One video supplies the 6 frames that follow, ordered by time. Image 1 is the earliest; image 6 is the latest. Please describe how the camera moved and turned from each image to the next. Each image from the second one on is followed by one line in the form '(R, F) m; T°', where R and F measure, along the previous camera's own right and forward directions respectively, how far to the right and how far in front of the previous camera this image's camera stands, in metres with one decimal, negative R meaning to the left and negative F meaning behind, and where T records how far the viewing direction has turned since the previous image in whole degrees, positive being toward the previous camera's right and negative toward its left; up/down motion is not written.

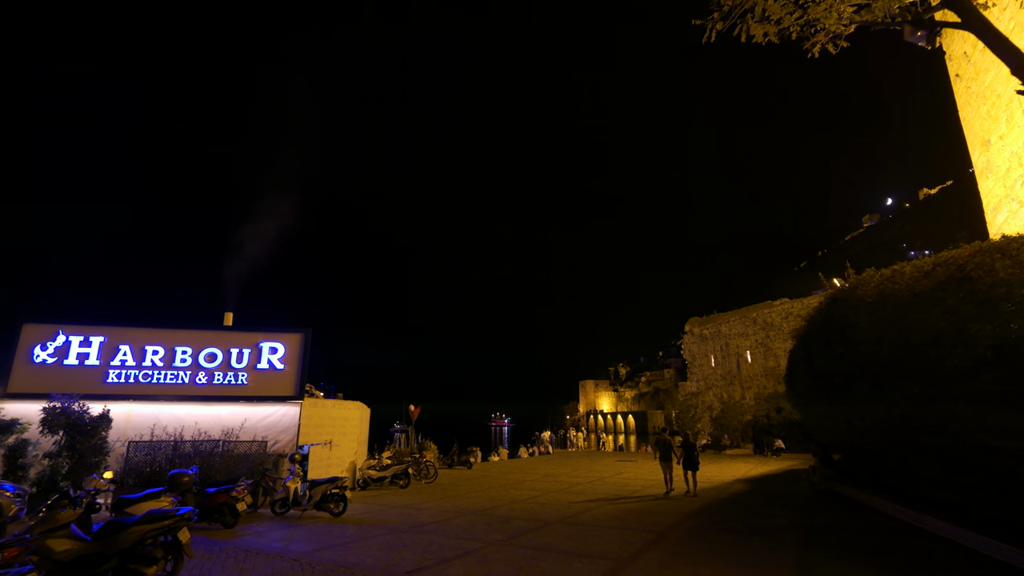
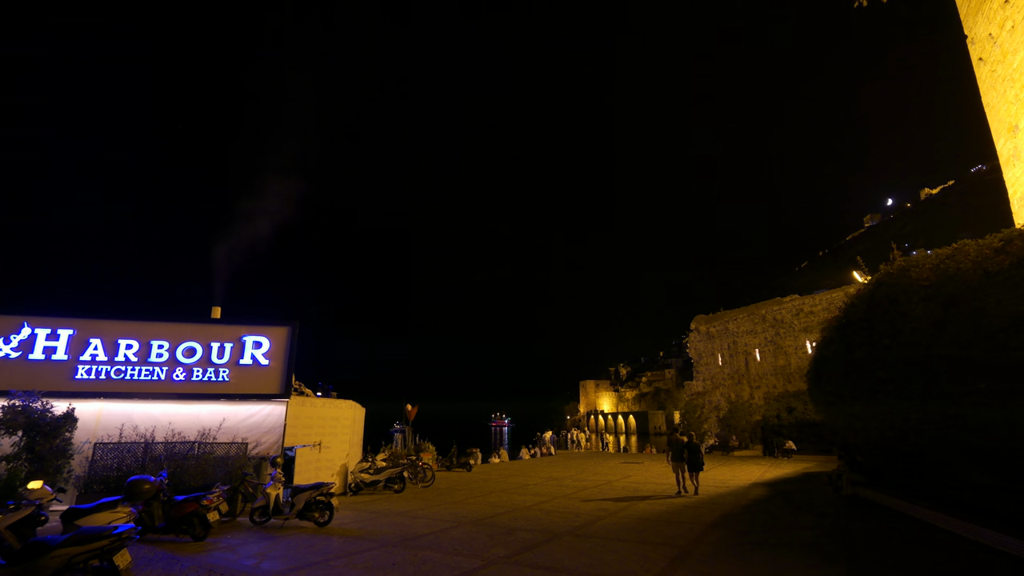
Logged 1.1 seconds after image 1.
(-0.1, +0.9) m; 0°
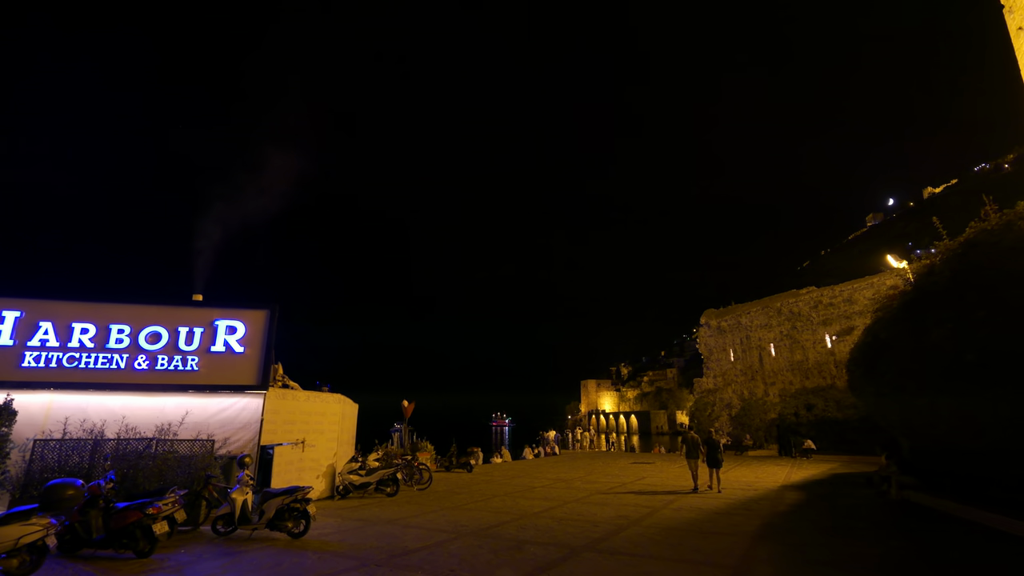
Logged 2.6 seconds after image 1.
(-0.1, +1.3) m; 0°
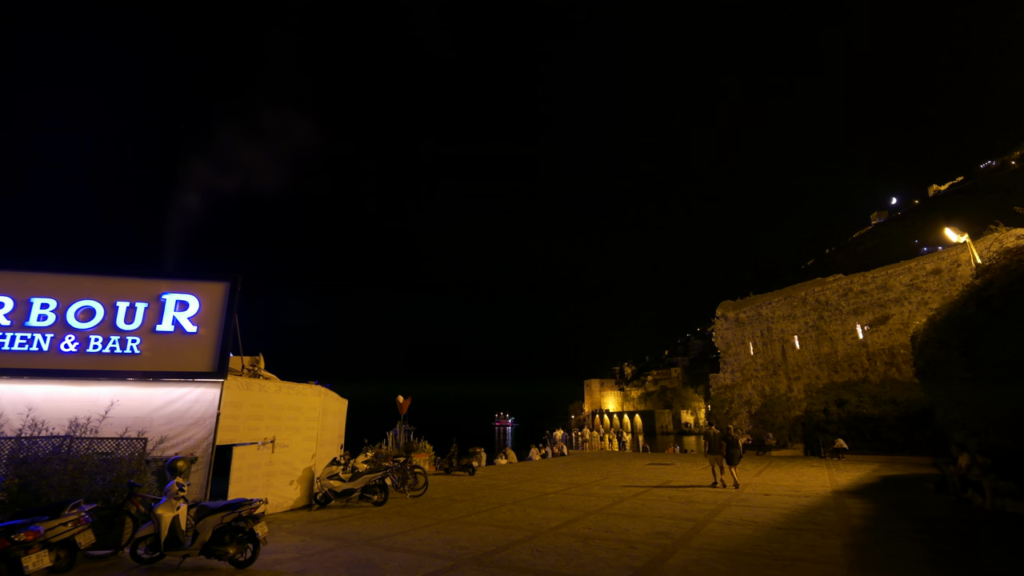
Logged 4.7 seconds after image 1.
(-0.1, +1.8) m; 0°
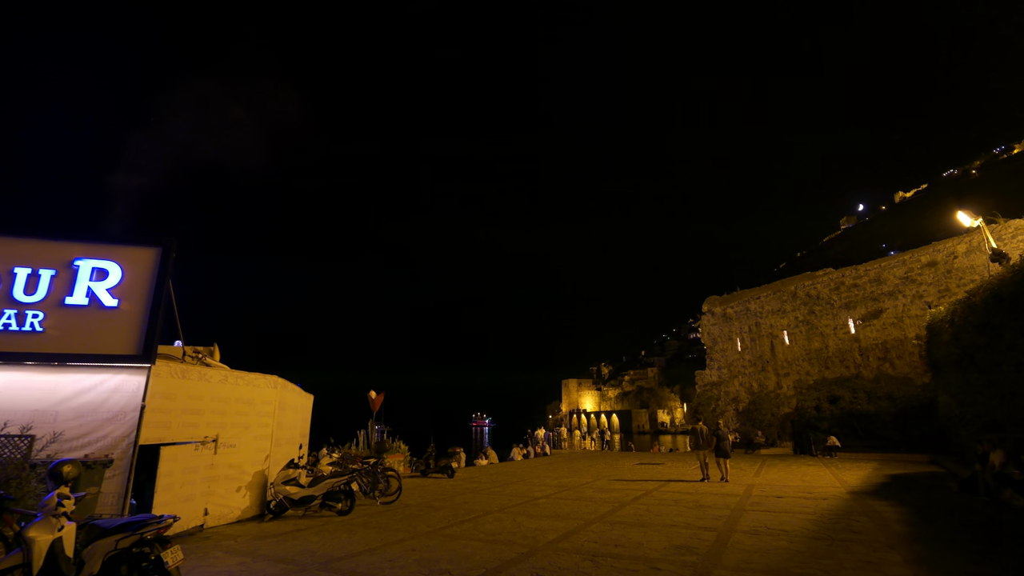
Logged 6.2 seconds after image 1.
(-0.2, +1.3) m; +3°
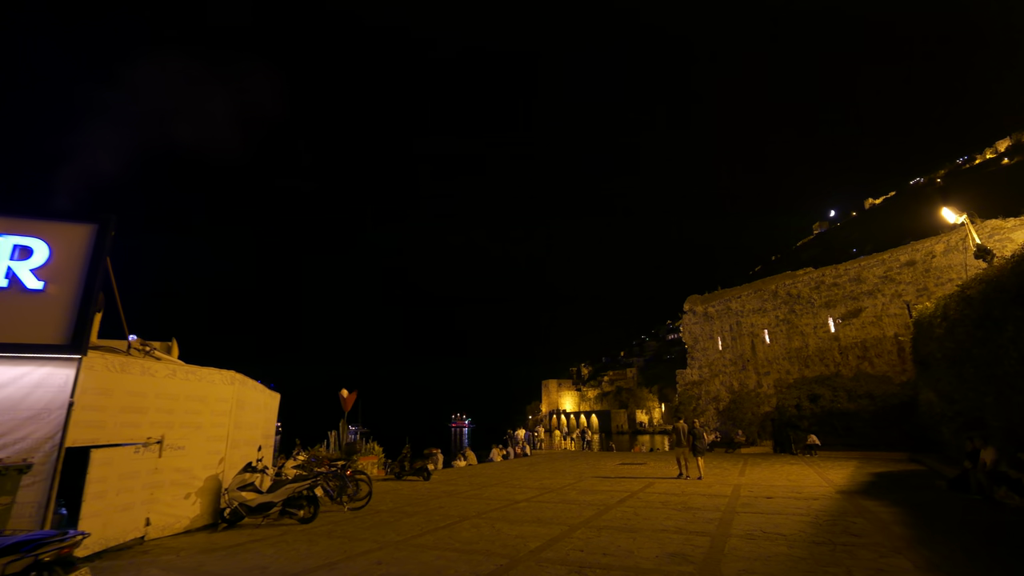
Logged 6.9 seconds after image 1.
(0.0, +0.6) m; +2°
